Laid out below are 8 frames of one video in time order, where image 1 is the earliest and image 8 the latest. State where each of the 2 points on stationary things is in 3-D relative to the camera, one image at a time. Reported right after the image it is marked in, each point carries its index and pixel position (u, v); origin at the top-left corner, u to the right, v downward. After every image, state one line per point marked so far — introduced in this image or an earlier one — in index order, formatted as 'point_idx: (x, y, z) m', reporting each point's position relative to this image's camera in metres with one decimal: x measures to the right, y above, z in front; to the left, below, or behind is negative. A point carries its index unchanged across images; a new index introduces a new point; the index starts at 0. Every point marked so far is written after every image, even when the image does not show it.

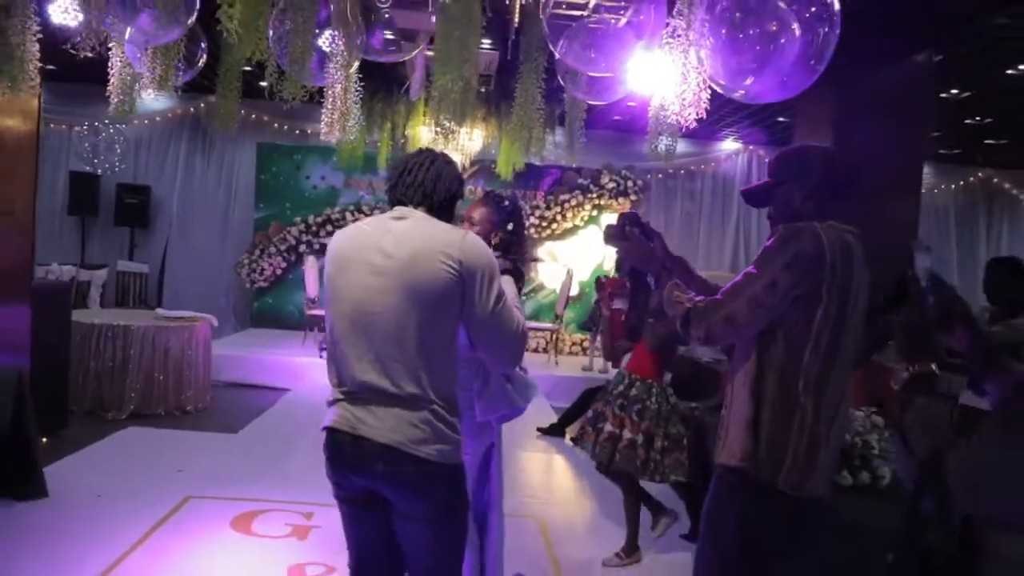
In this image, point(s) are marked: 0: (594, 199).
0: (+1.0, +1.1, +9.3) m
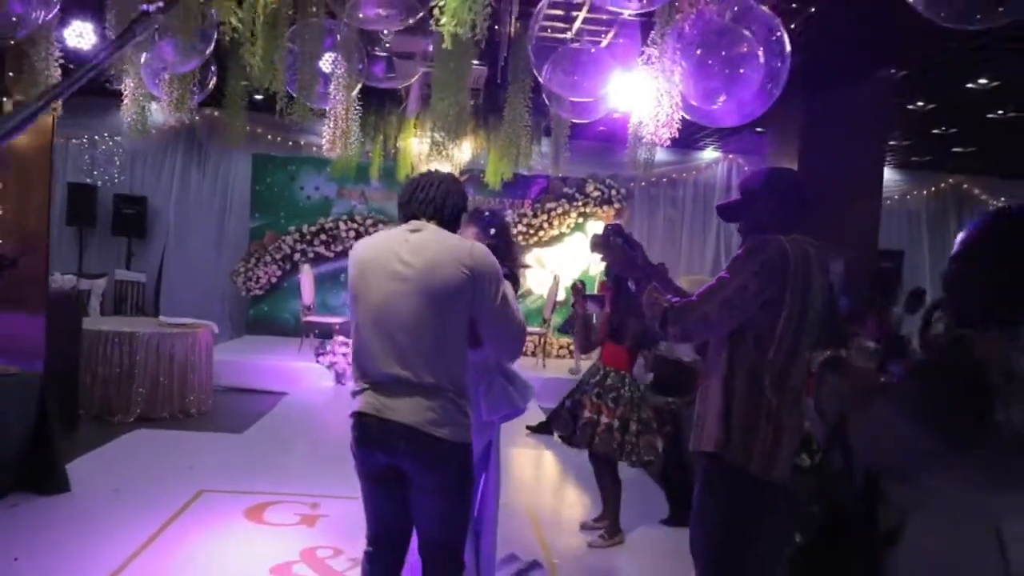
0: (+0.9, +1.0, +9.6) m
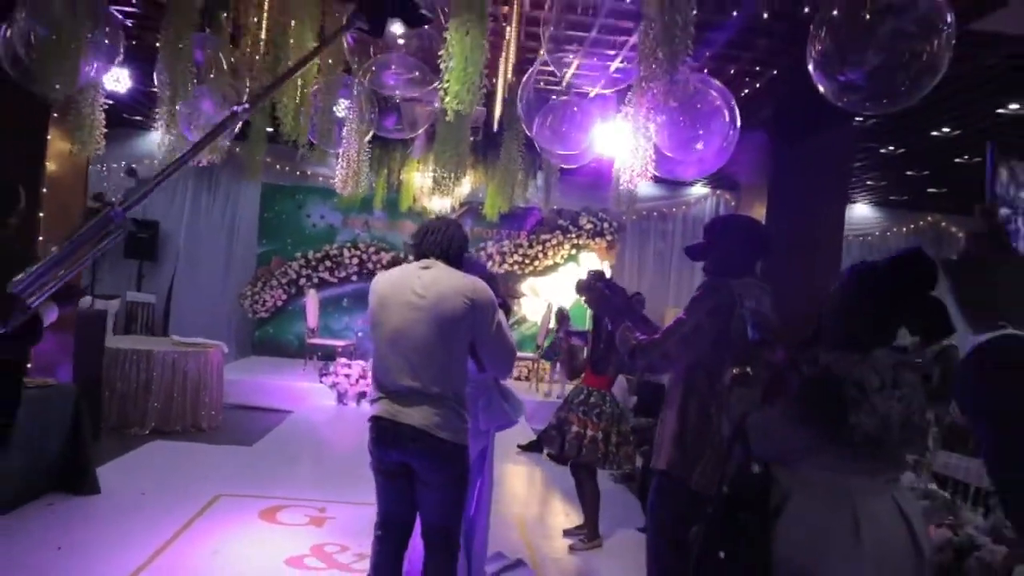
0: (+0.8, +0.7, +10.0) m
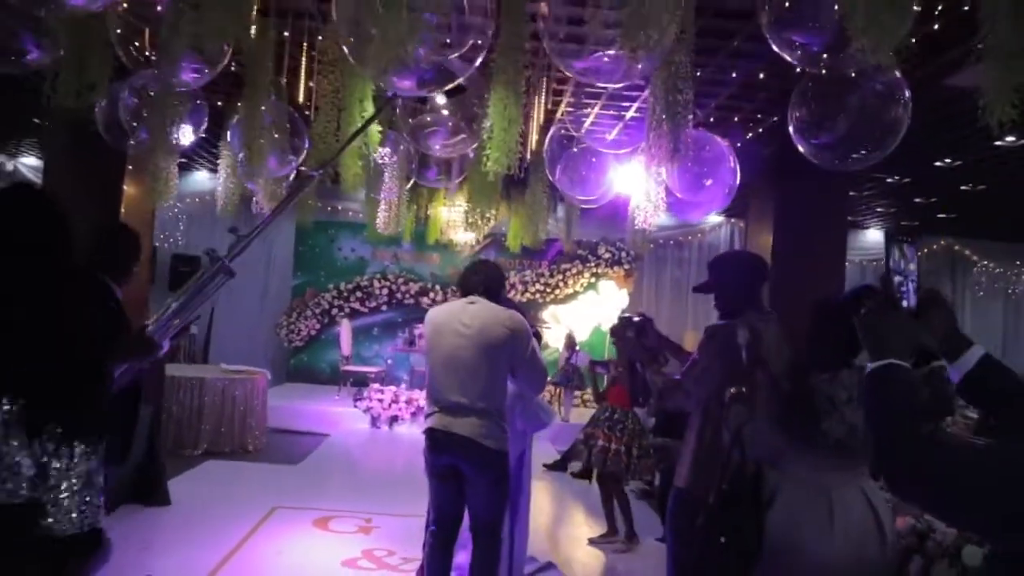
0: (+1.1, +0.3, +10.5) m
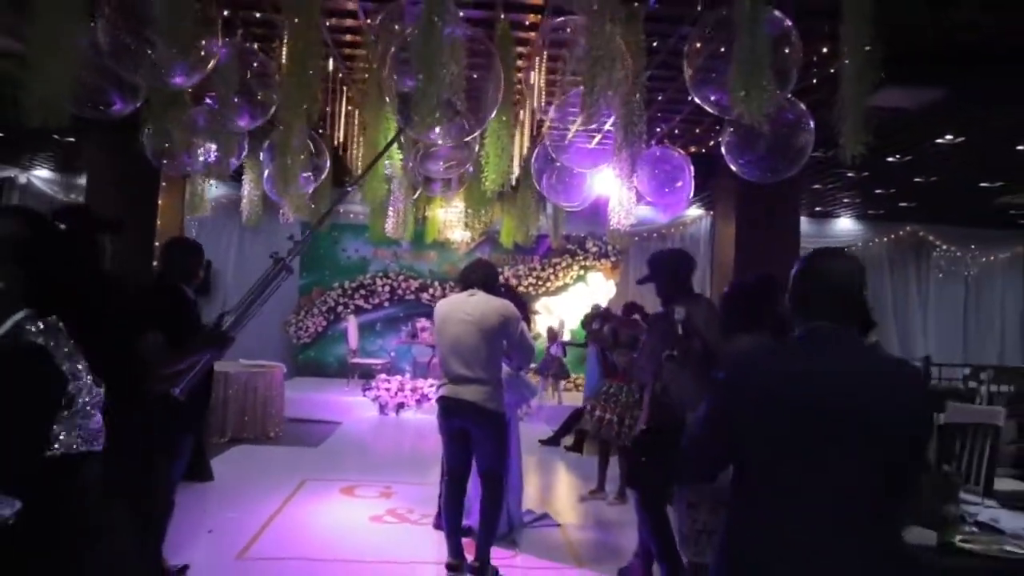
0: (+1.0, +0.4, +11.1) m
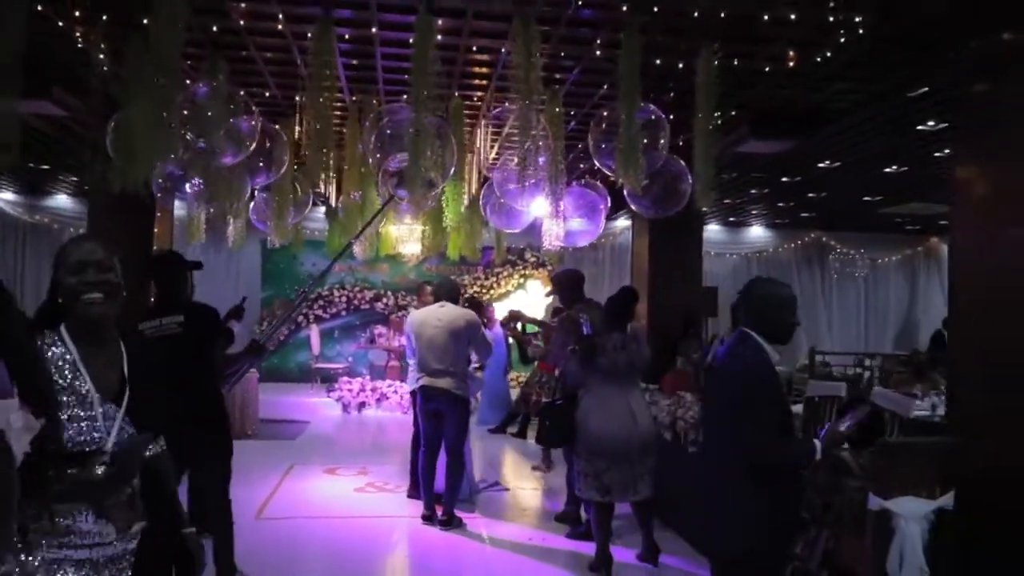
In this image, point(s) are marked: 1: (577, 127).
0: (+0.2, +0.3, +12.3) m
1: (+0.5, +1.1, +5.3) m
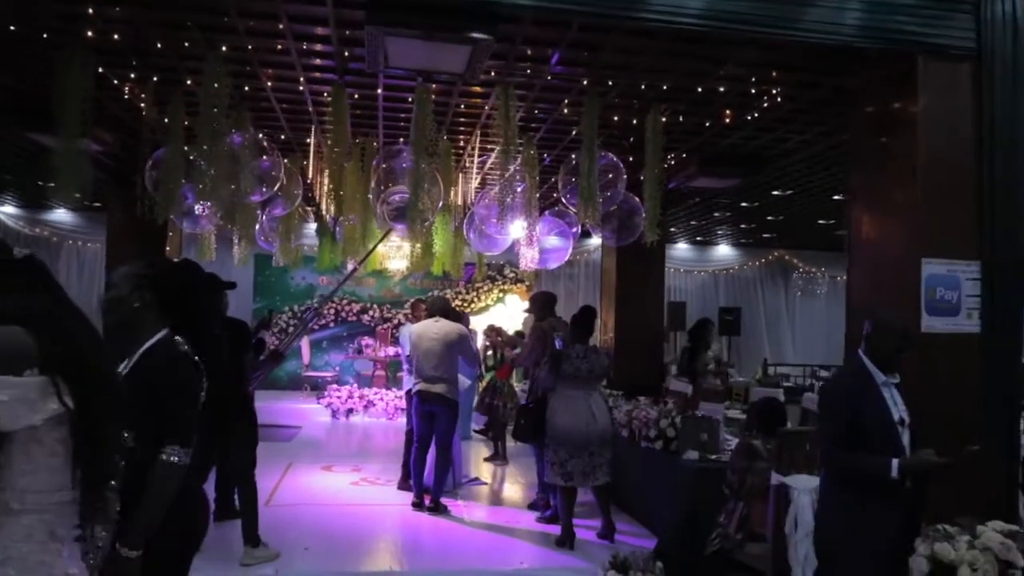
0: (-0.2, +0.1, +13.0) m
1: (+0.3, +1.0, +6.0) m
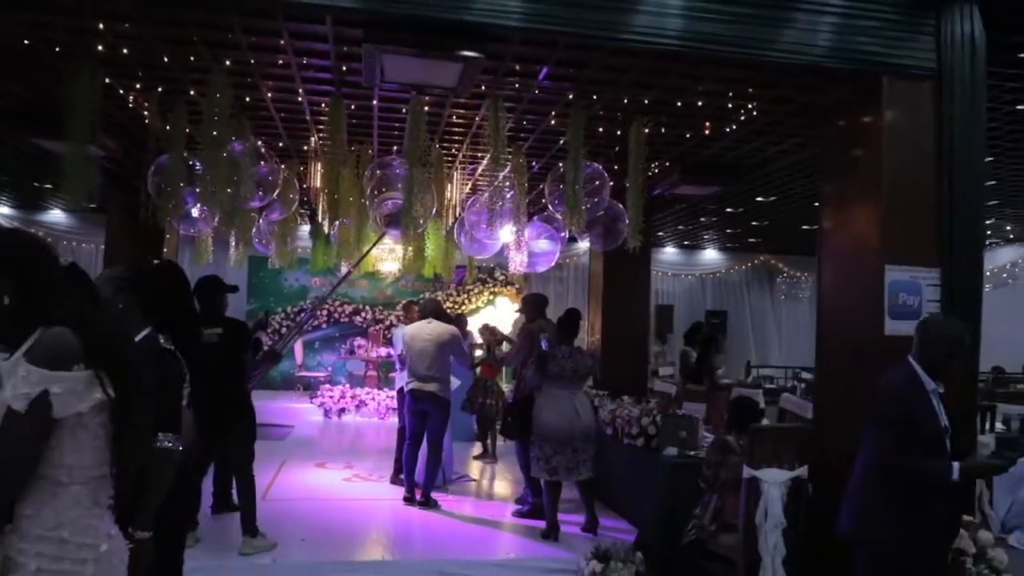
0: (-0.4, 0.0, +13.2) m
1: (+0.2, +1.0, +6.2) m
